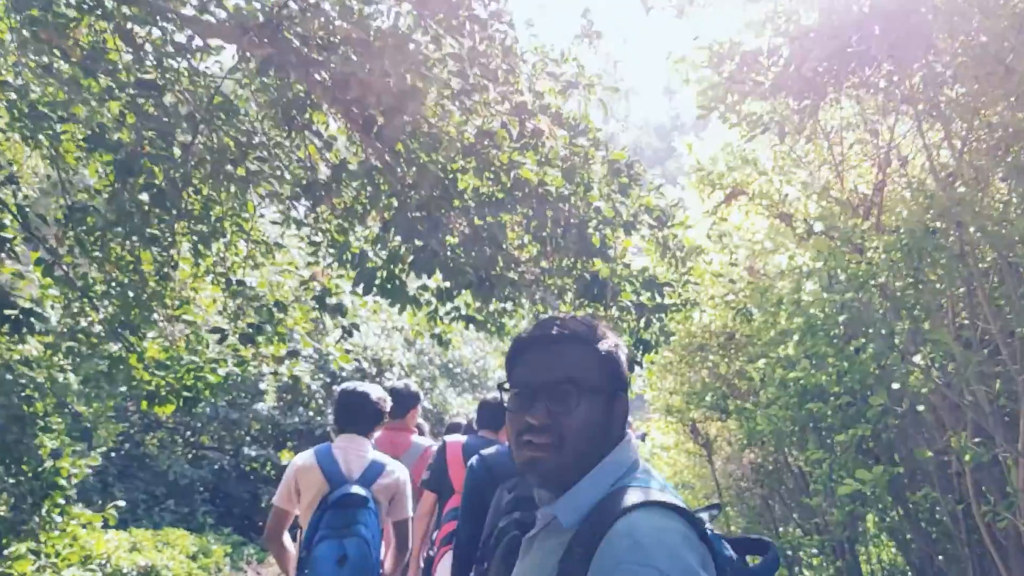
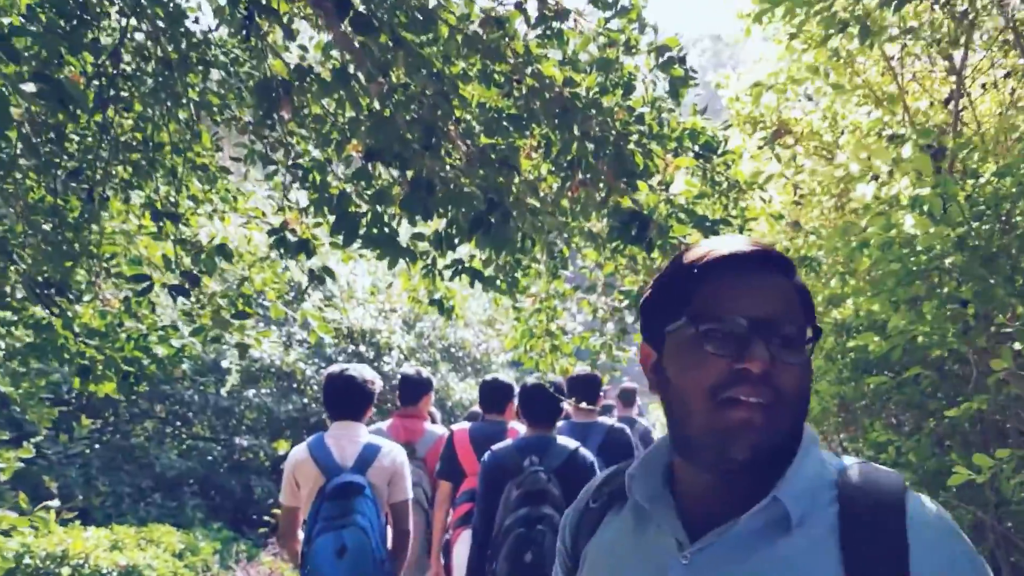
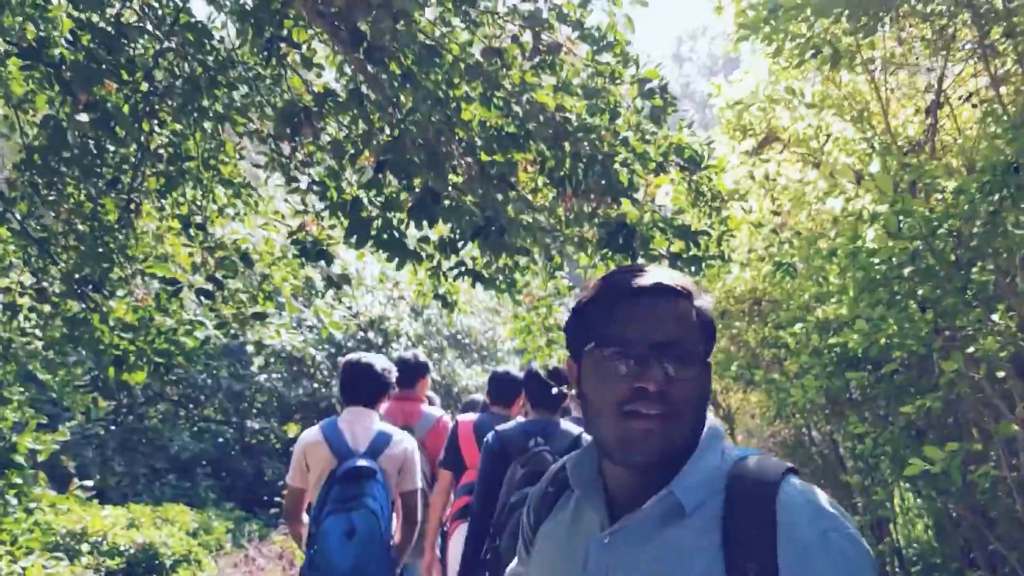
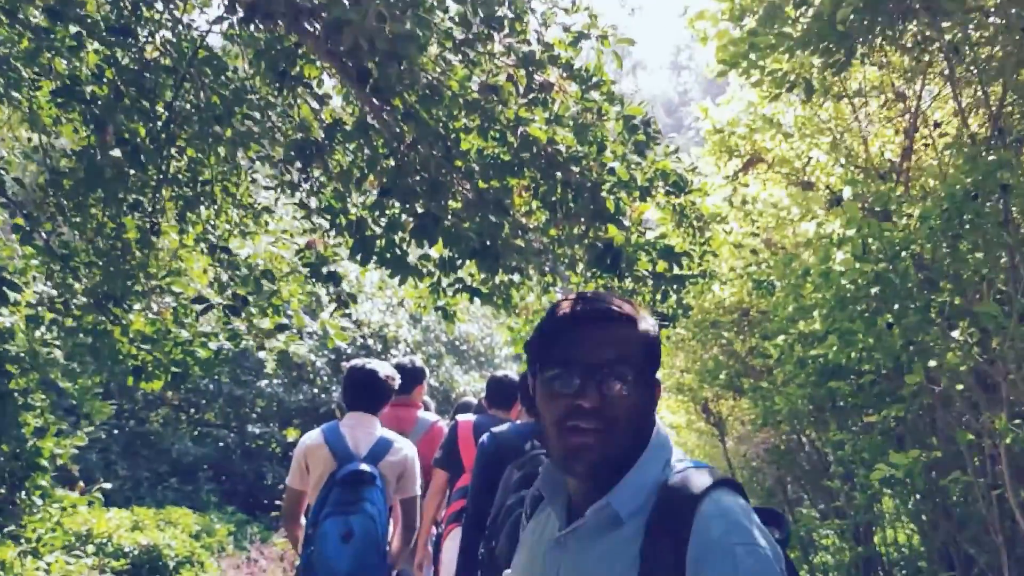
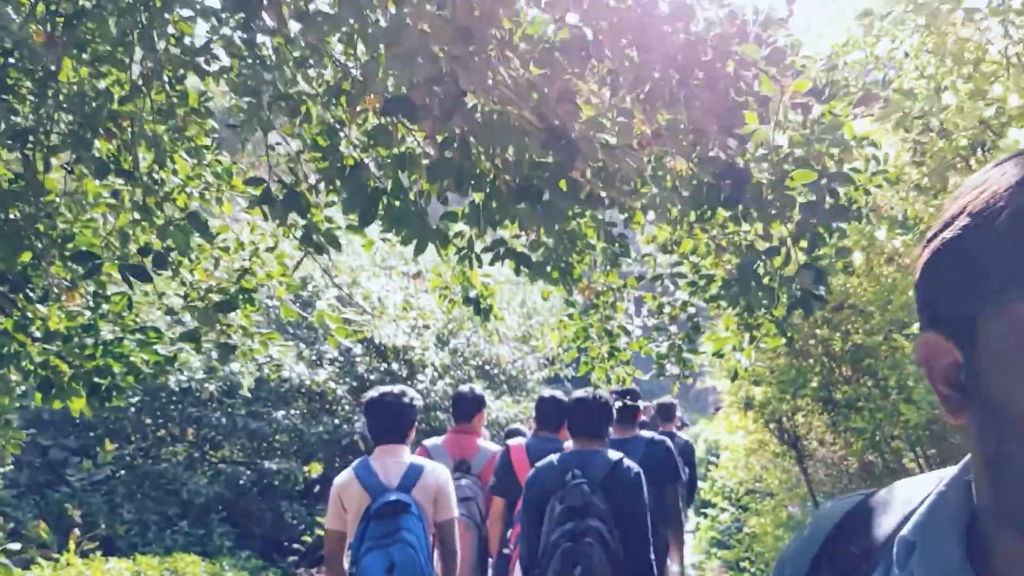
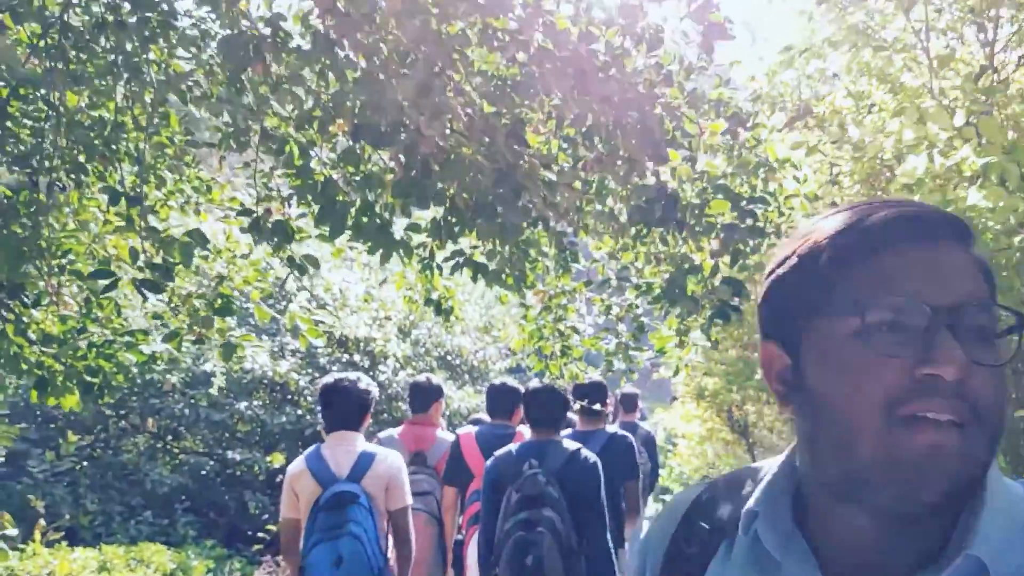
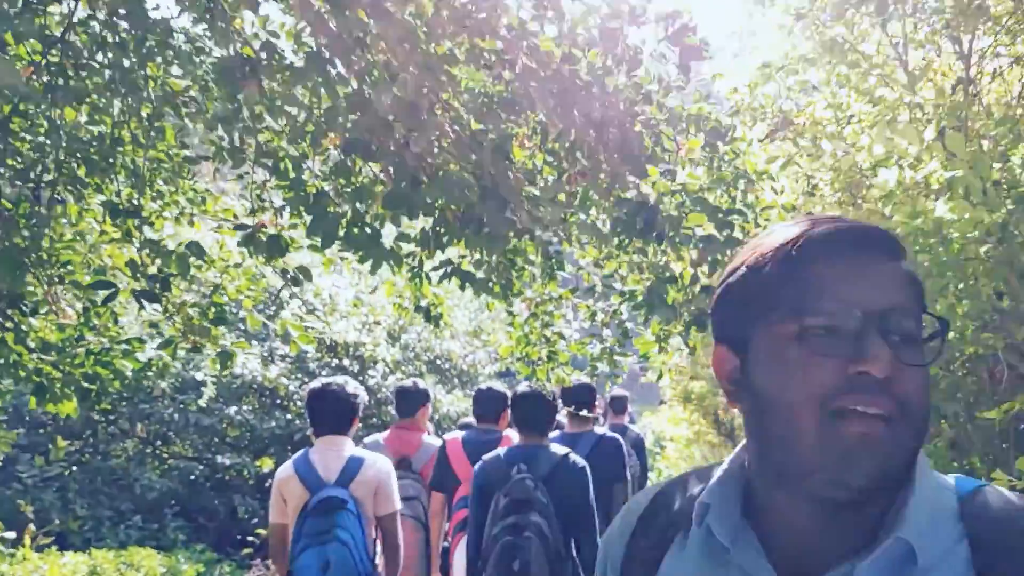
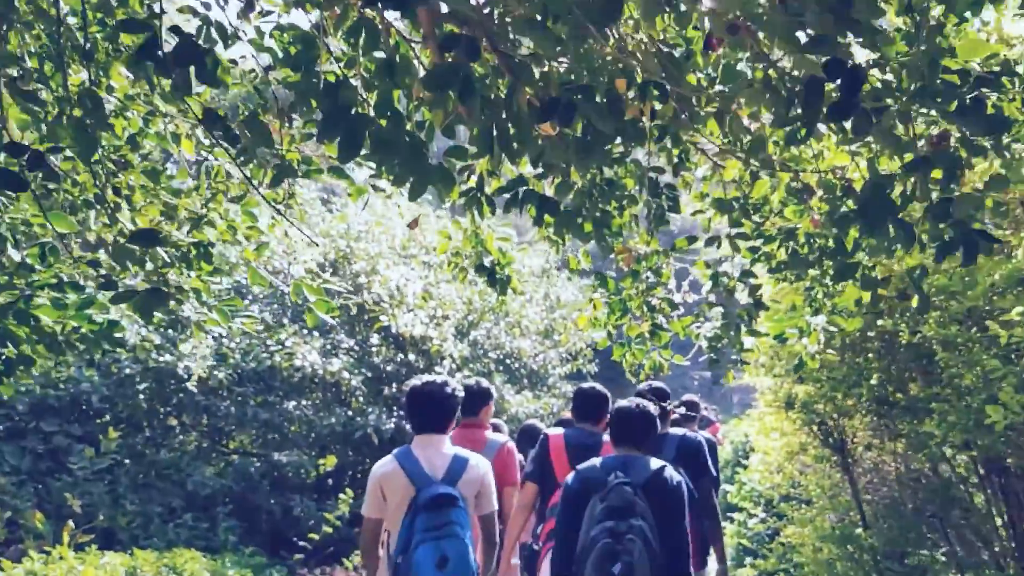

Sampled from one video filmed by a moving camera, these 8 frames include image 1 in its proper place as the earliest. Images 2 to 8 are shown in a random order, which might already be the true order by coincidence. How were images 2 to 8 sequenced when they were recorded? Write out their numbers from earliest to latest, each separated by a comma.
4, 3, 2, 7, 6, 5, 8
